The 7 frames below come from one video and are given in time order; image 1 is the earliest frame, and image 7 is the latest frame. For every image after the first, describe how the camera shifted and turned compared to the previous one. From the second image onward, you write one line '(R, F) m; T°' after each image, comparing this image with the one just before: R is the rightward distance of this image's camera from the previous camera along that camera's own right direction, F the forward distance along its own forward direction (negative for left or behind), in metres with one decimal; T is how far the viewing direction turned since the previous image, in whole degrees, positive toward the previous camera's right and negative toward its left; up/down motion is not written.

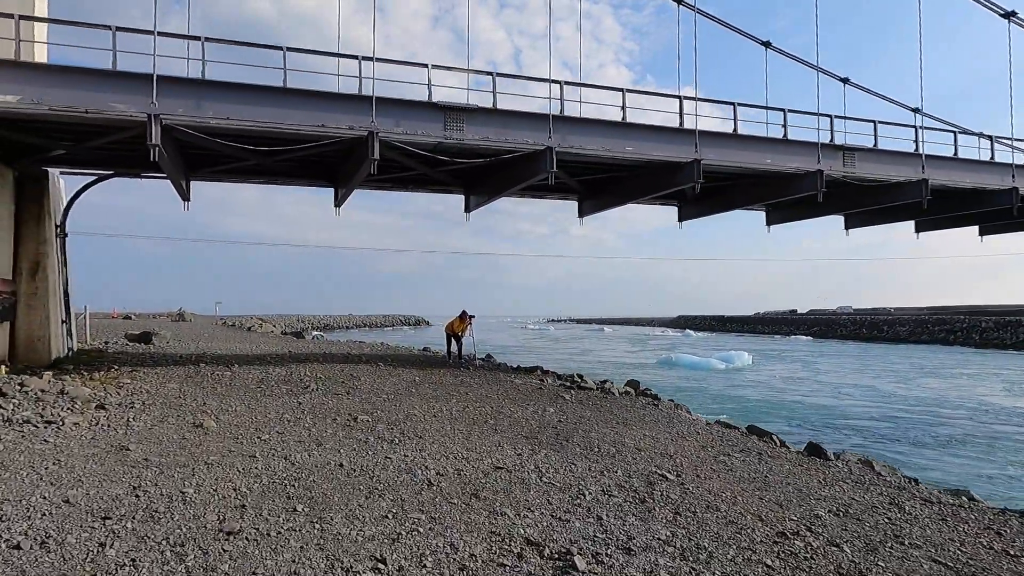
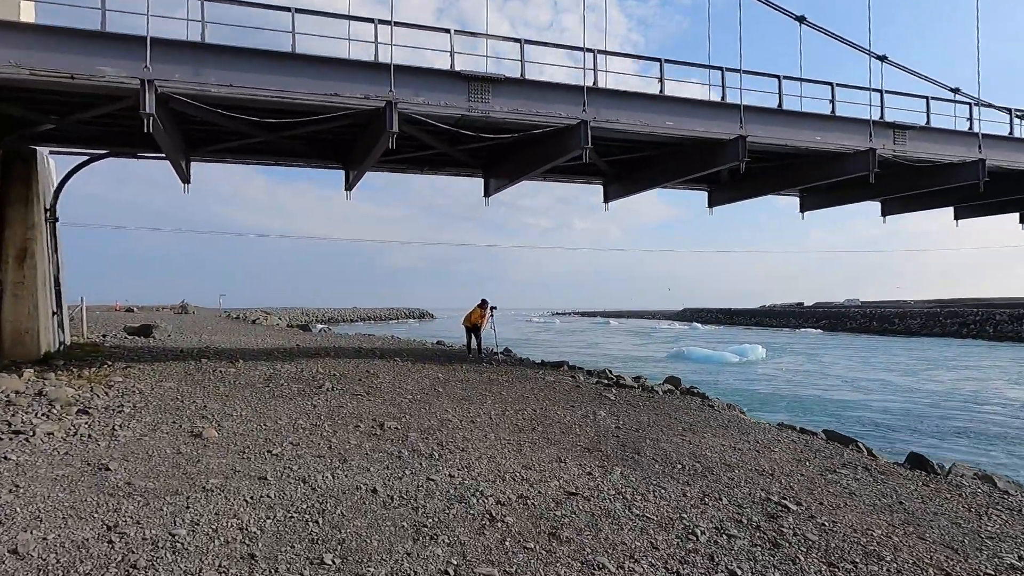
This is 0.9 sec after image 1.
(-0.4, +1.0) m; 0°
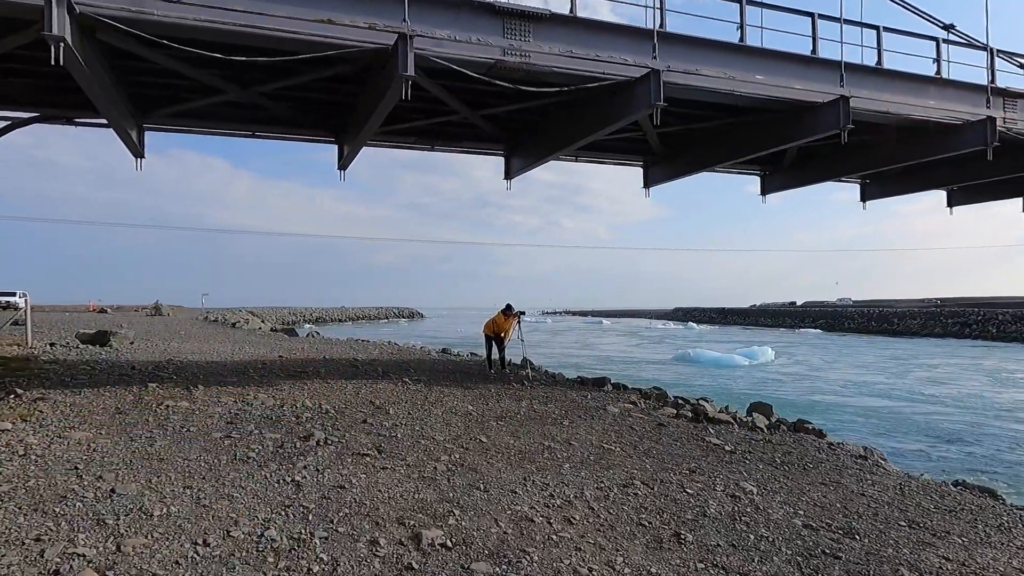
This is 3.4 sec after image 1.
(-0.7, +2.5) m; +1°
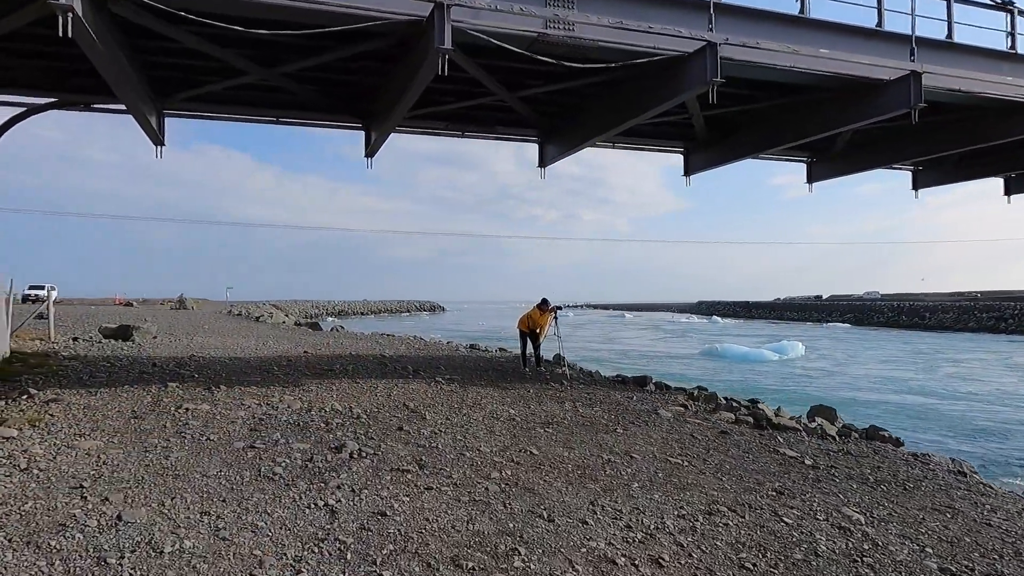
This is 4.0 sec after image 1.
(-0.2, +0.6) m; -2°
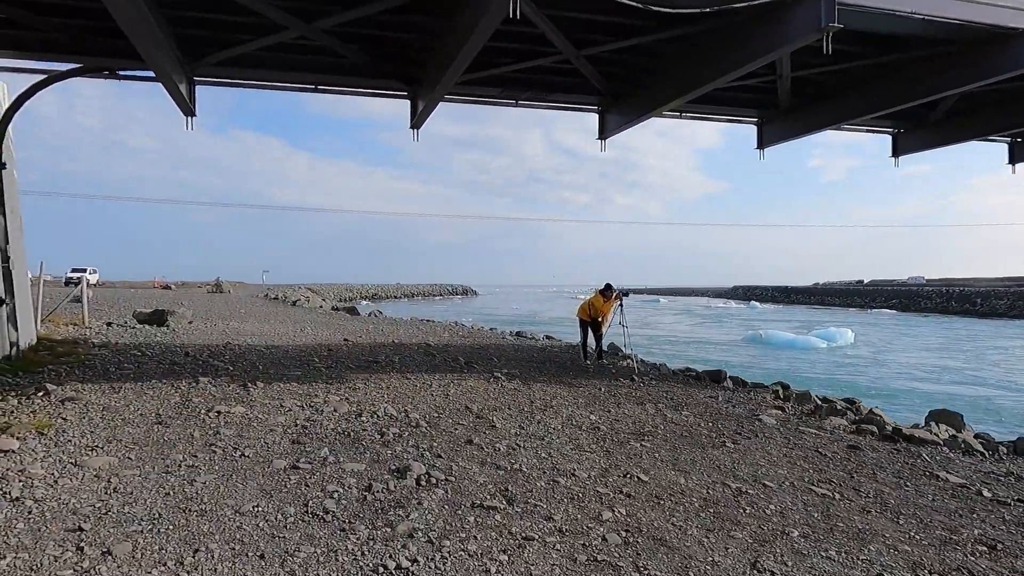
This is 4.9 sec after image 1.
(-0.4, +1.0) m; -3°
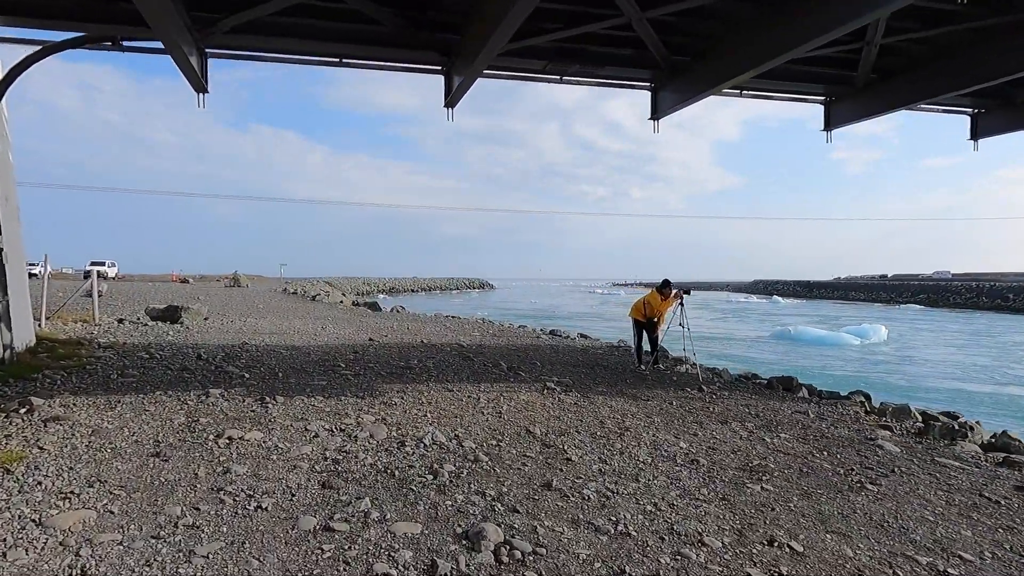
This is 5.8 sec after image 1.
(-0.4, +1.0) m; -1°
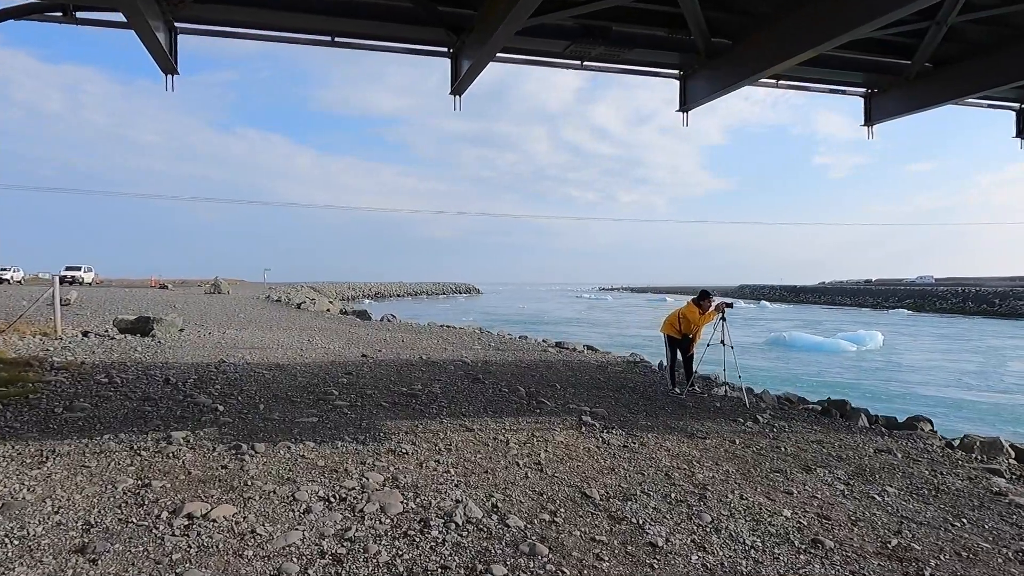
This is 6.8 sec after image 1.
(-0.4, +1.1) m; +1°
